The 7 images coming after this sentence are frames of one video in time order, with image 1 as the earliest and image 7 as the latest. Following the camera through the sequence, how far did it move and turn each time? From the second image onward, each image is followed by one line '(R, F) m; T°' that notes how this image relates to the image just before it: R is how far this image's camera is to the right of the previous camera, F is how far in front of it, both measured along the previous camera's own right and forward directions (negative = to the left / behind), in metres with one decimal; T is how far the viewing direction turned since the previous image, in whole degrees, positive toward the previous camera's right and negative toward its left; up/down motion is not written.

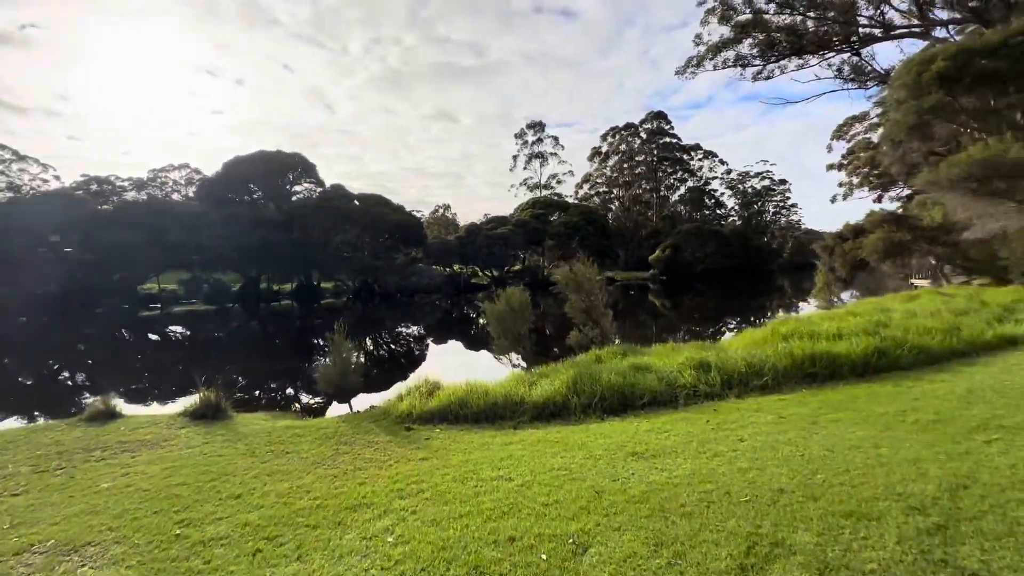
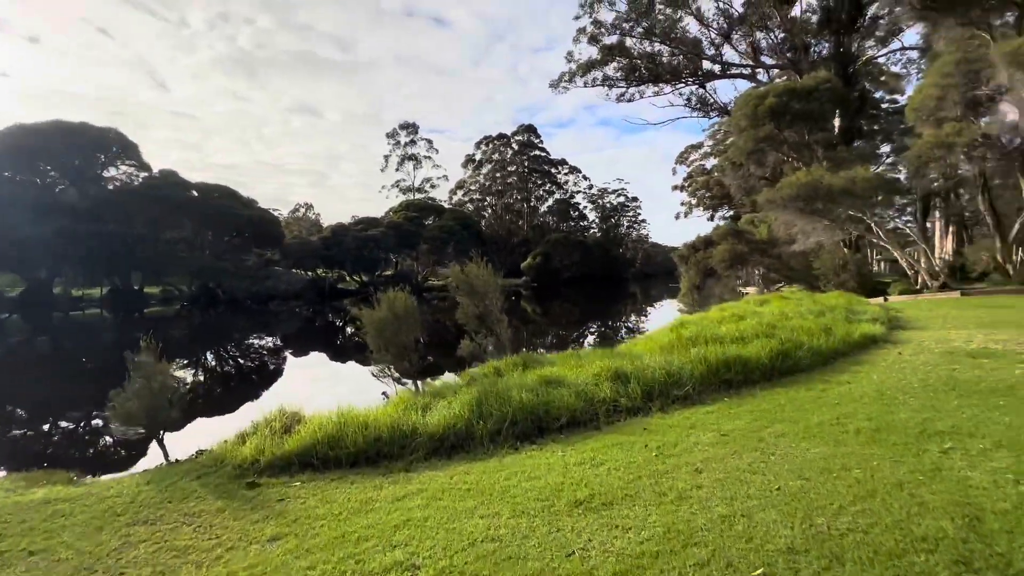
(-0.2, +1.0) m; +16°
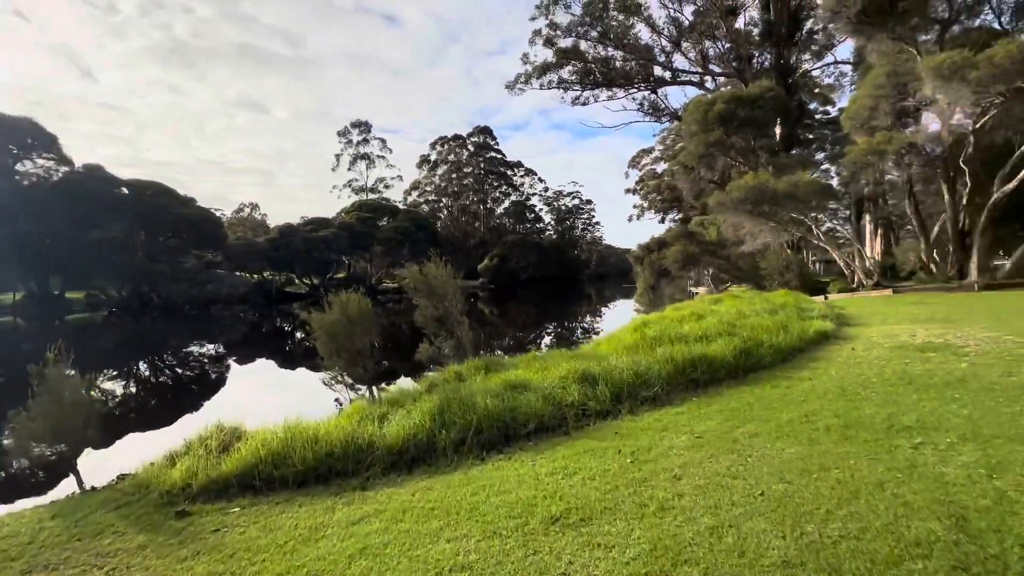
(-0.1, +0.2) m; +5°
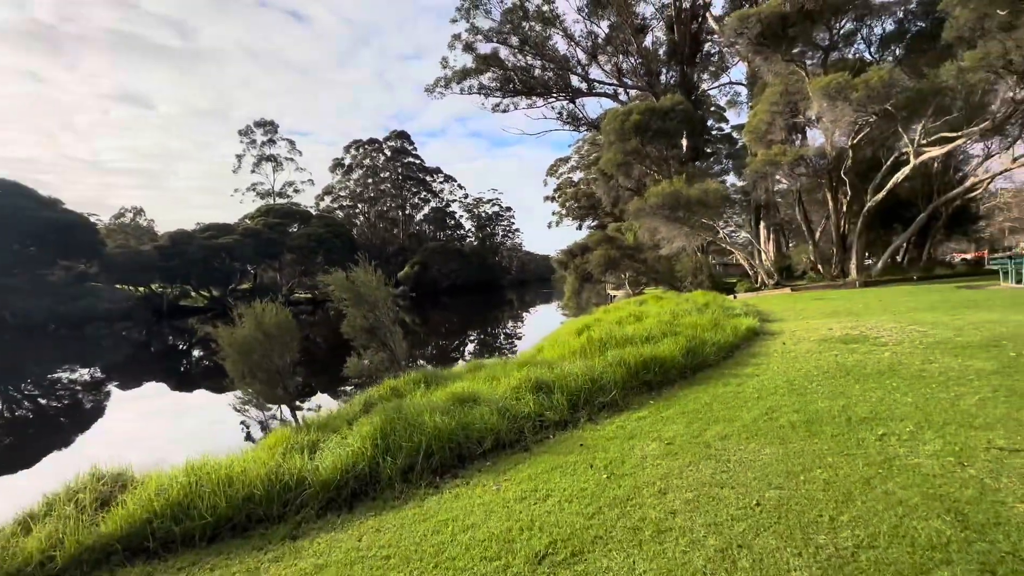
(-0.2, +0.4) m; +10°
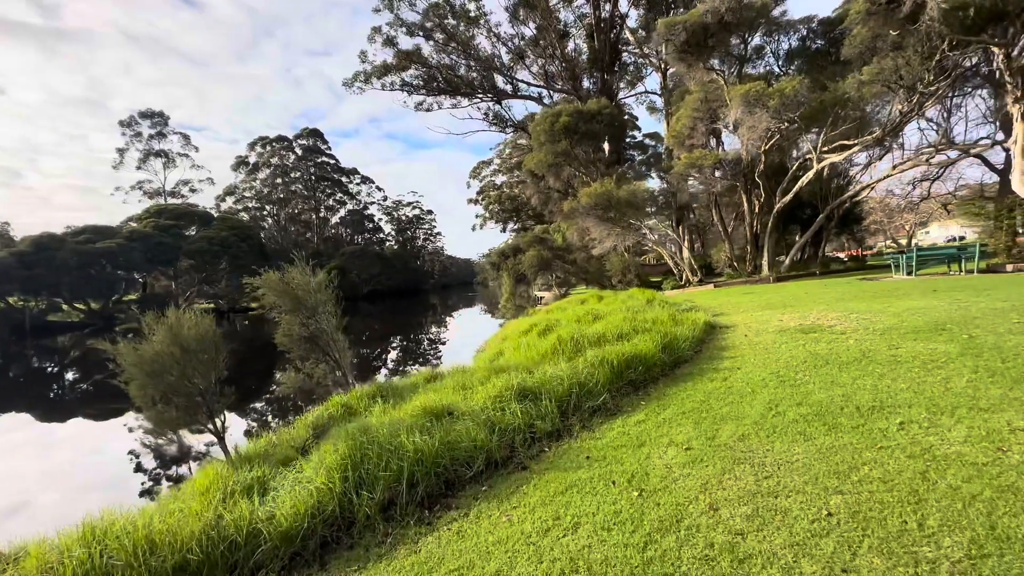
(-0.5, +0.5) m; +10°
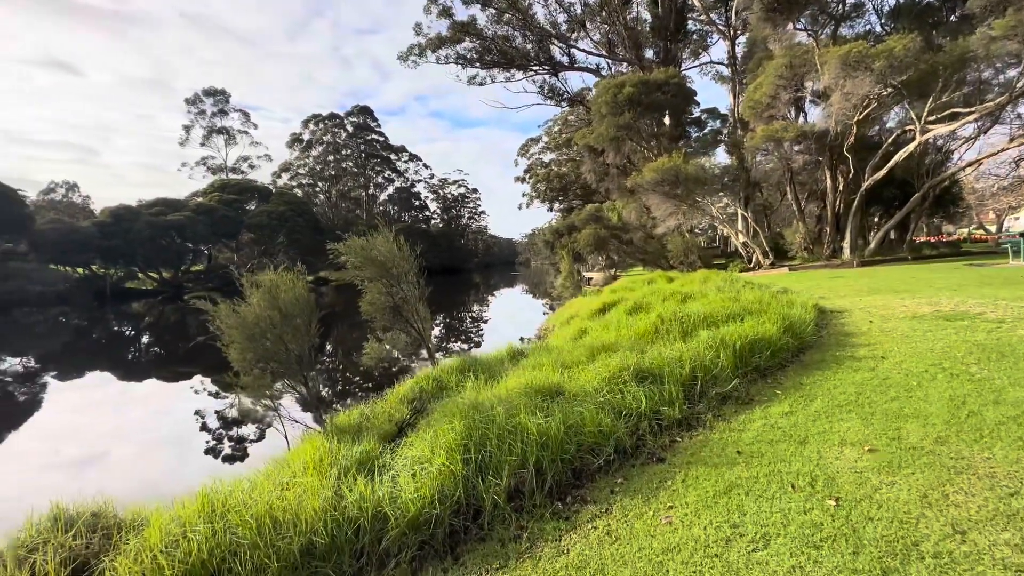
(-0.6, +0.4) m; -5°
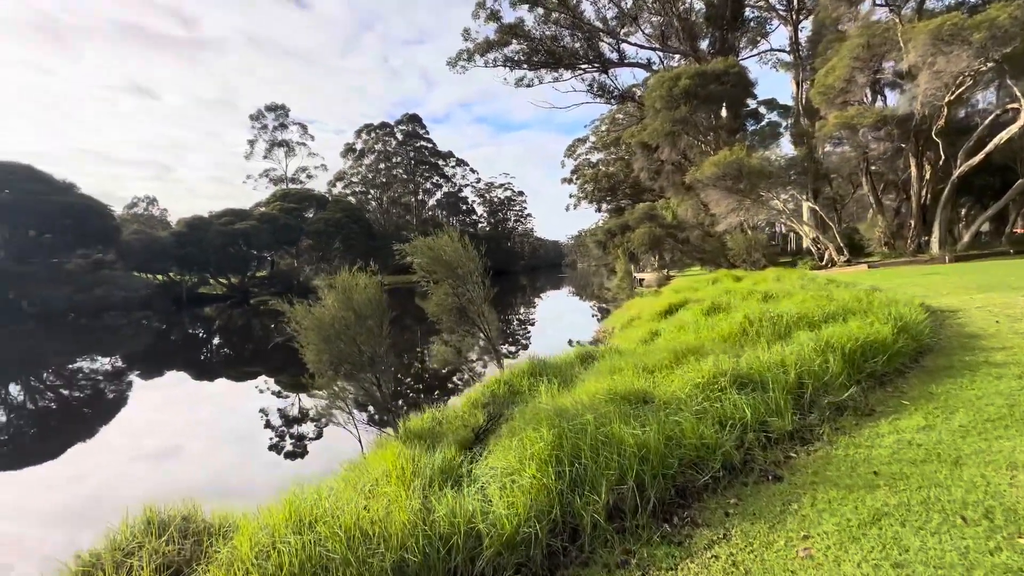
(-0.2, +0.2) m; -6°
